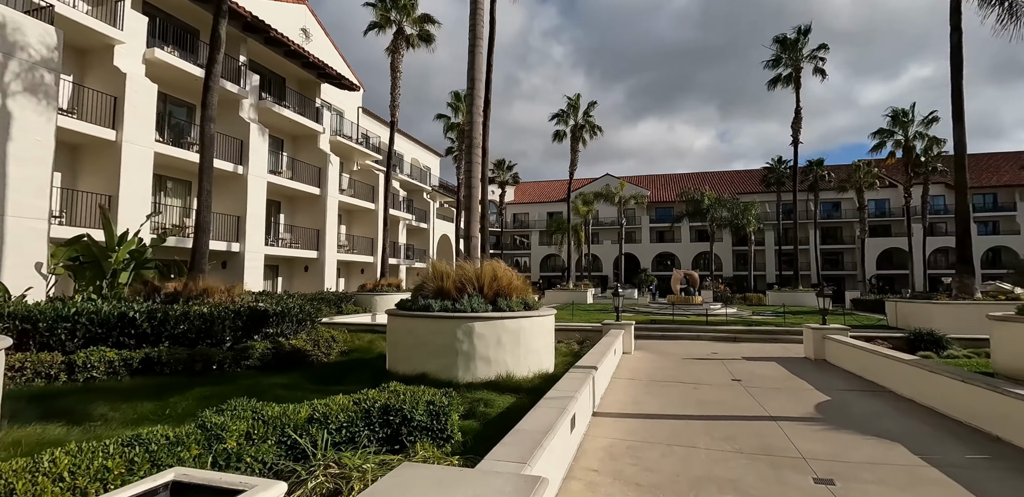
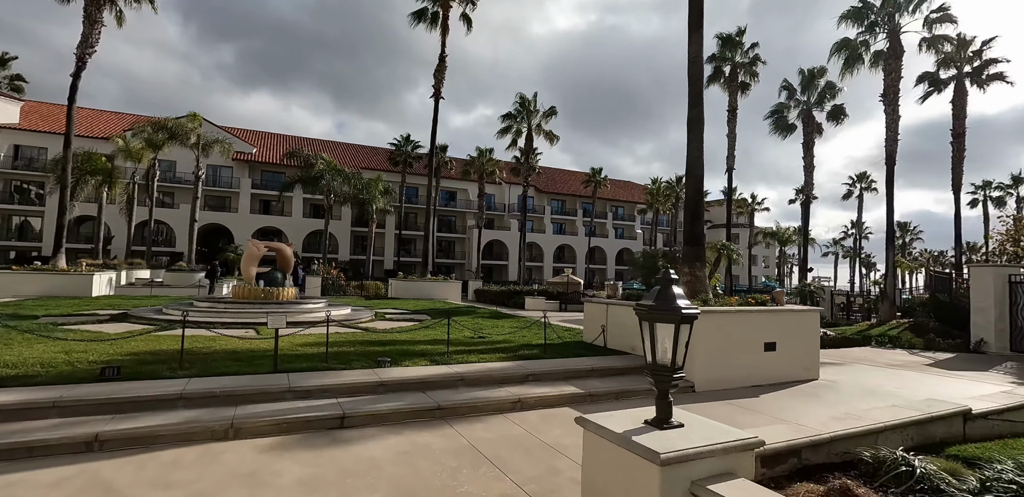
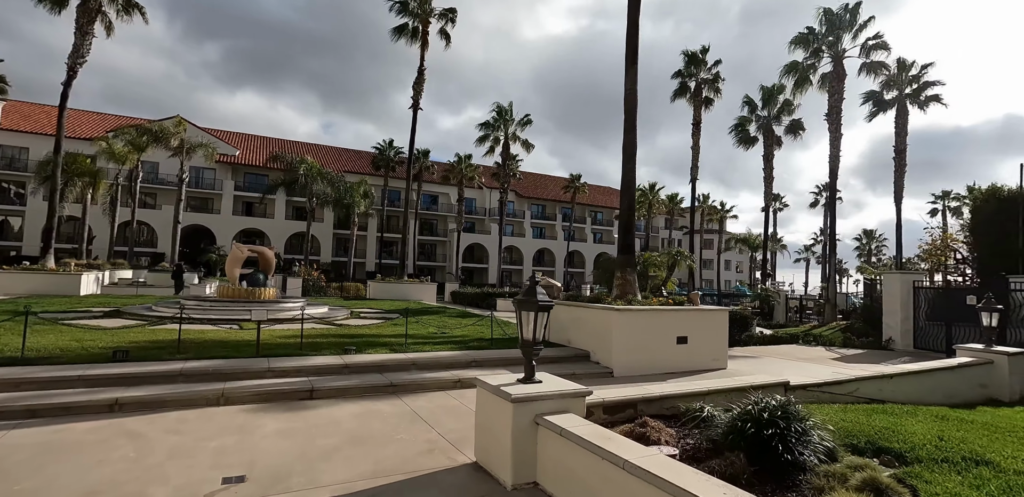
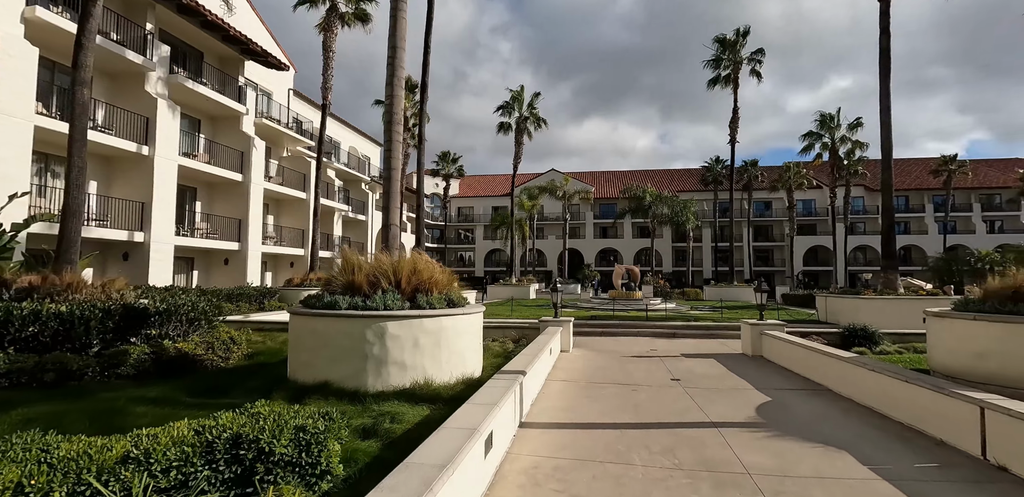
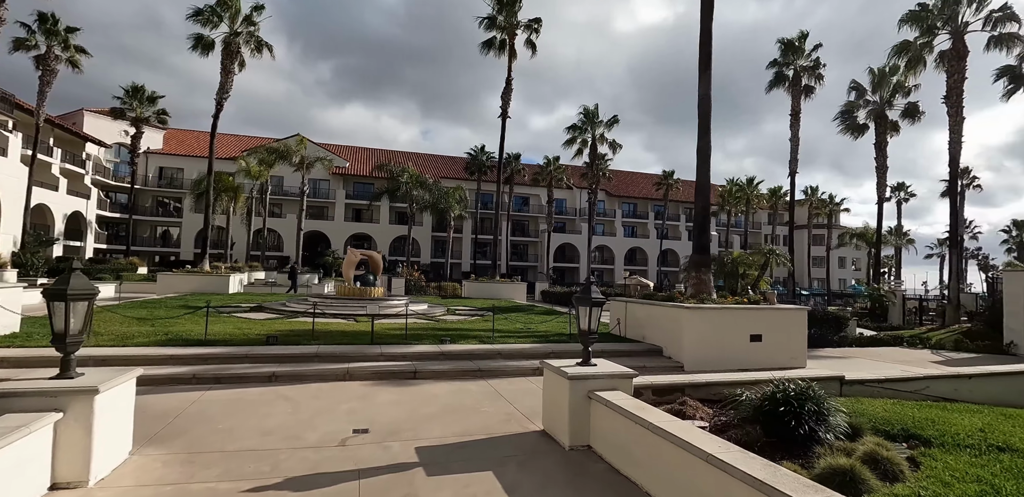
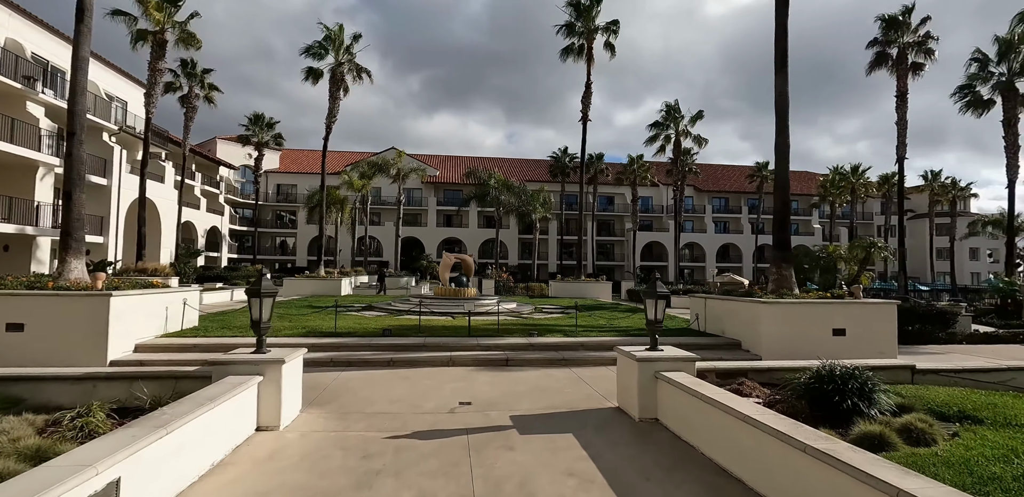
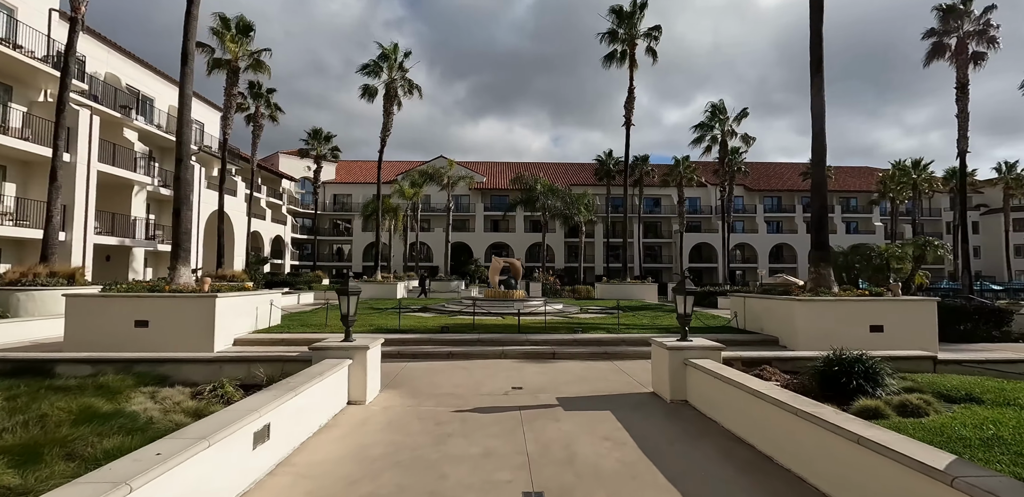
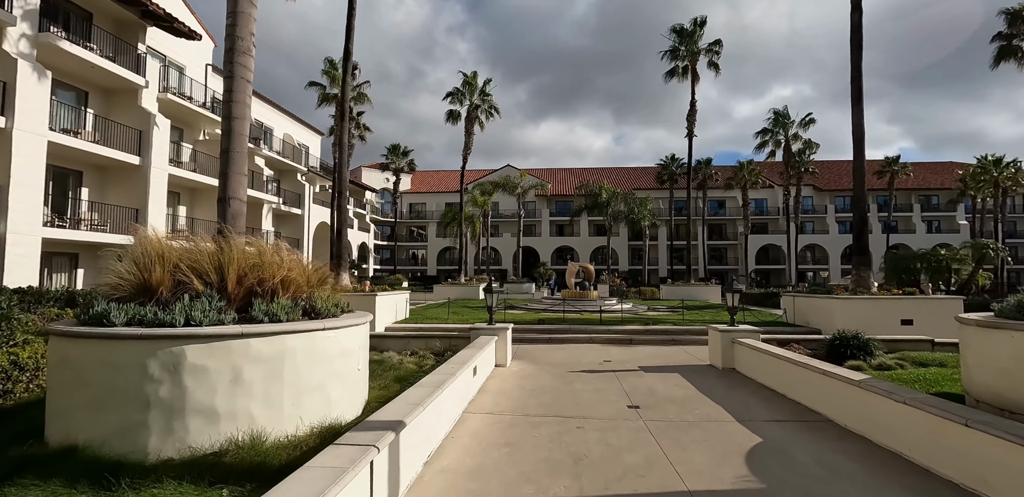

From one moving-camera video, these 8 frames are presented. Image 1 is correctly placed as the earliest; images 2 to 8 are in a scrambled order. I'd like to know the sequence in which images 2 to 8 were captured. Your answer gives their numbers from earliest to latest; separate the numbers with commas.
4, 8, 7, 6, 5, 3, 2
